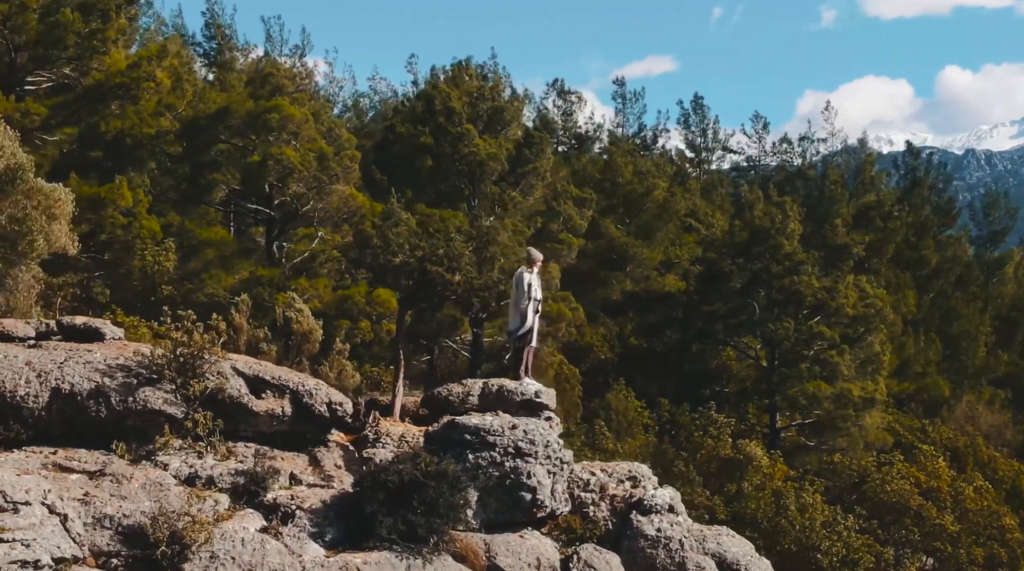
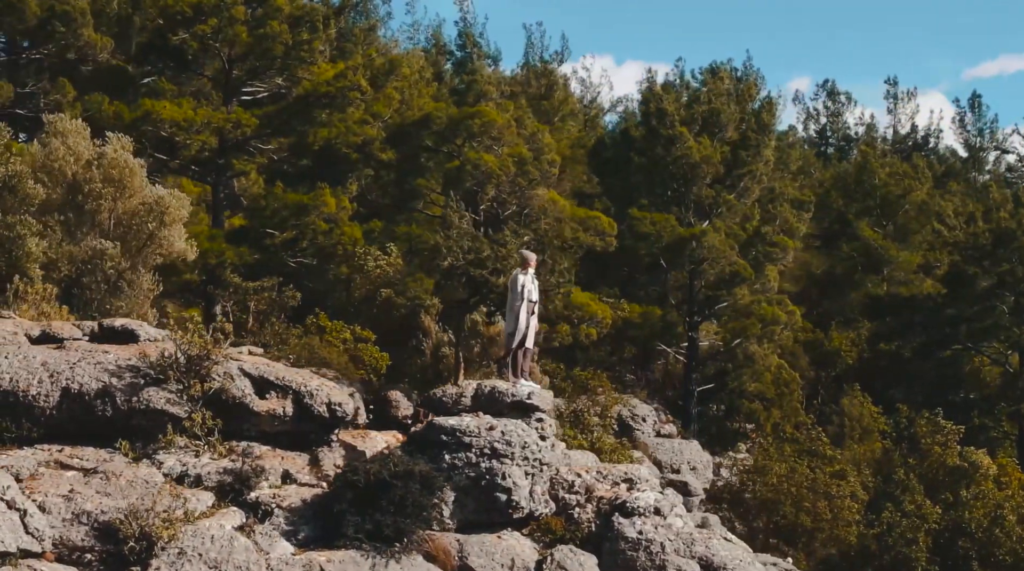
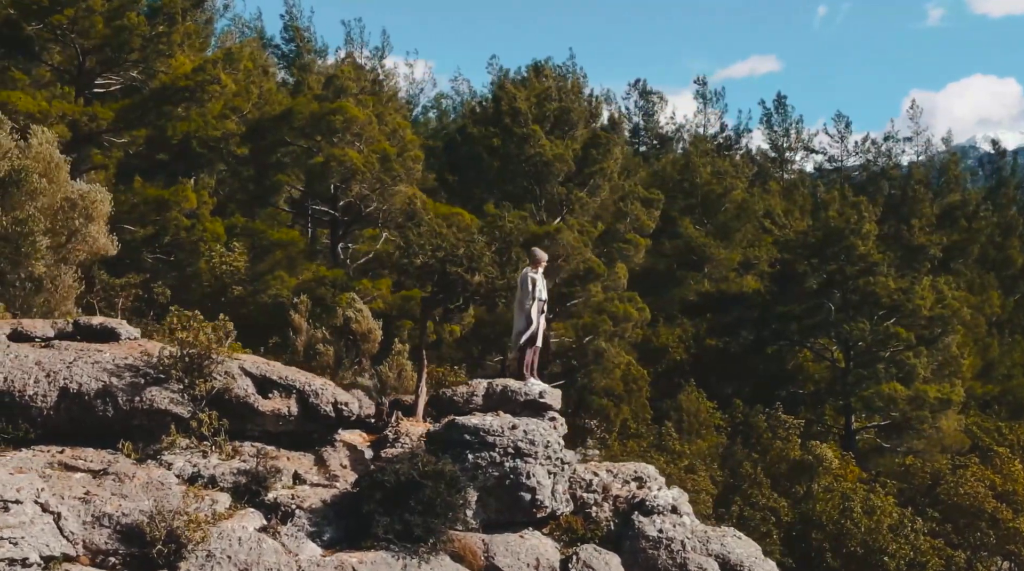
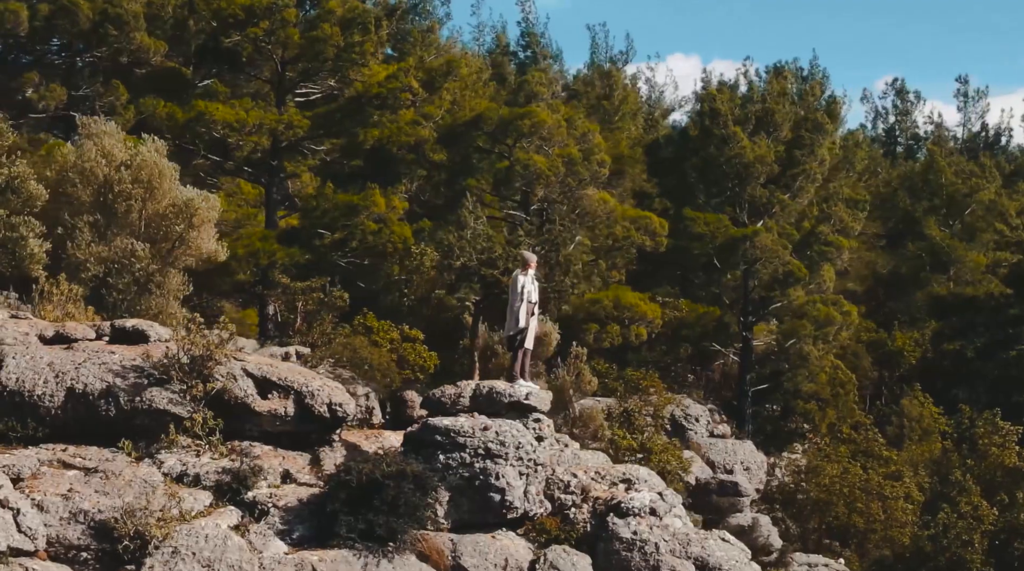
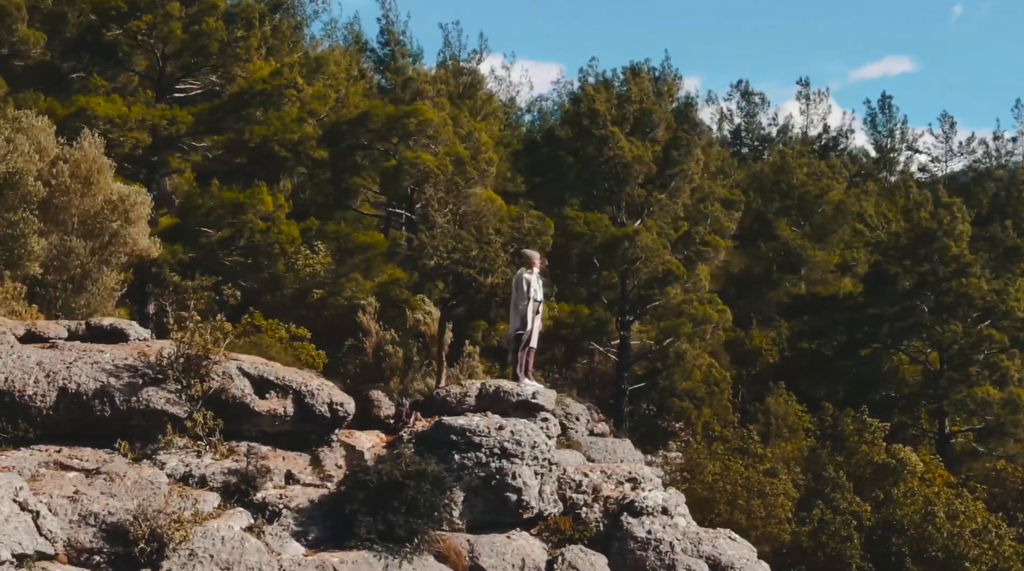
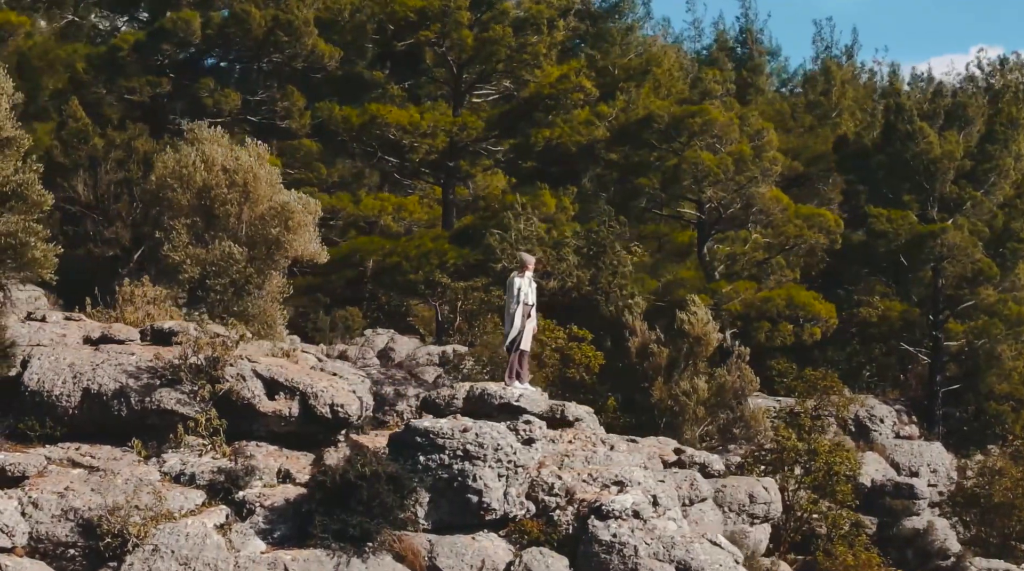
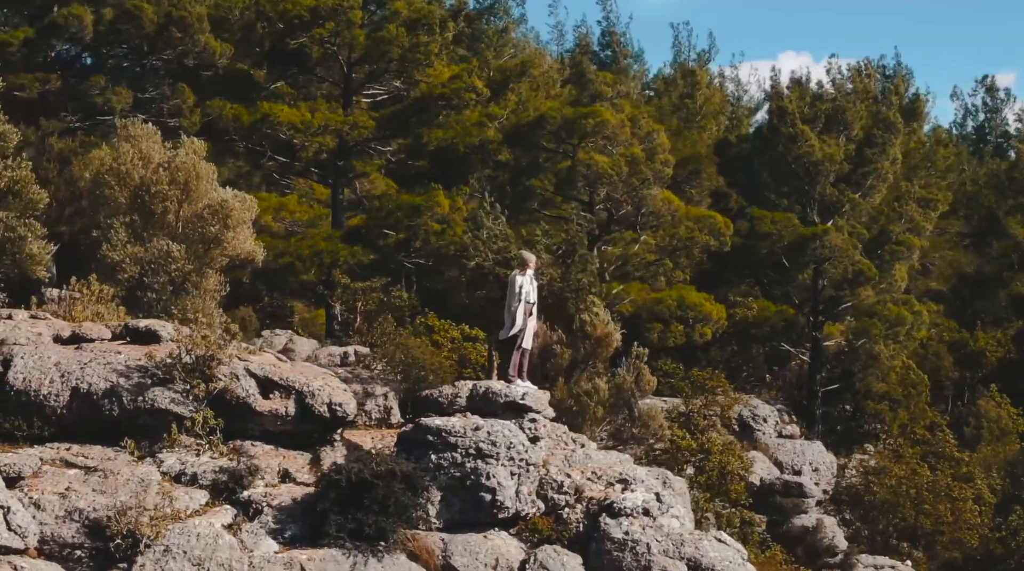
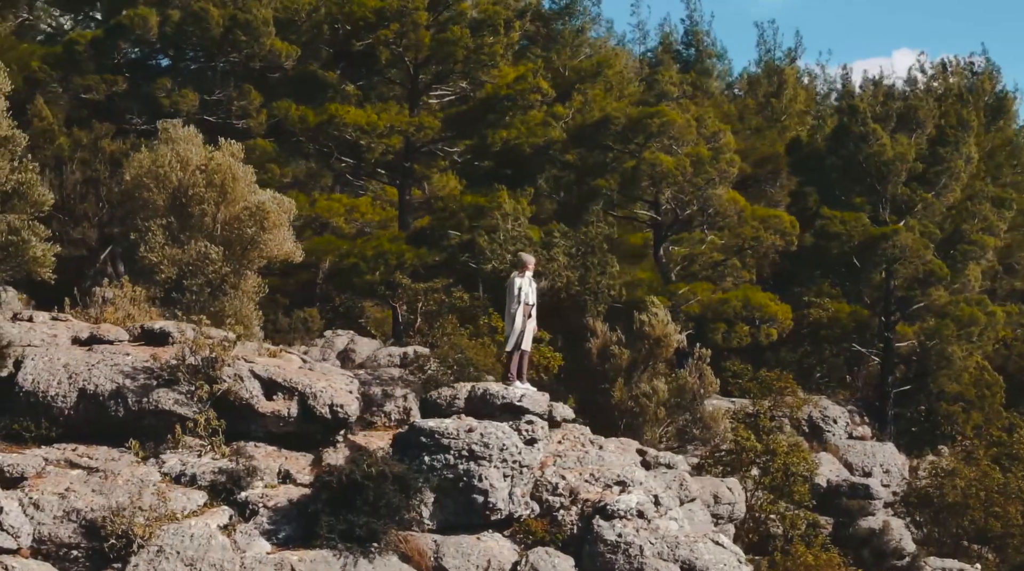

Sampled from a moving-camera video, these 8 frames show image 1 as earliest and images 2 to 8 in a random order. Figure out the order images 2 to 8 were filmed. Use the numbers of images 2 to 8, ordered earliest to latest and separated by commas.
3, 5, 2, 4, 7, 8, 6
